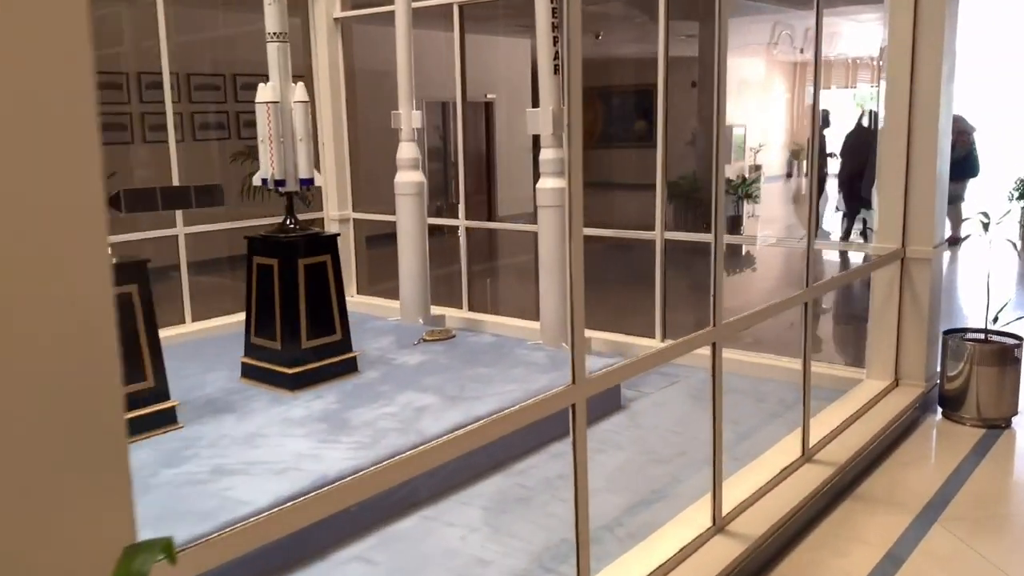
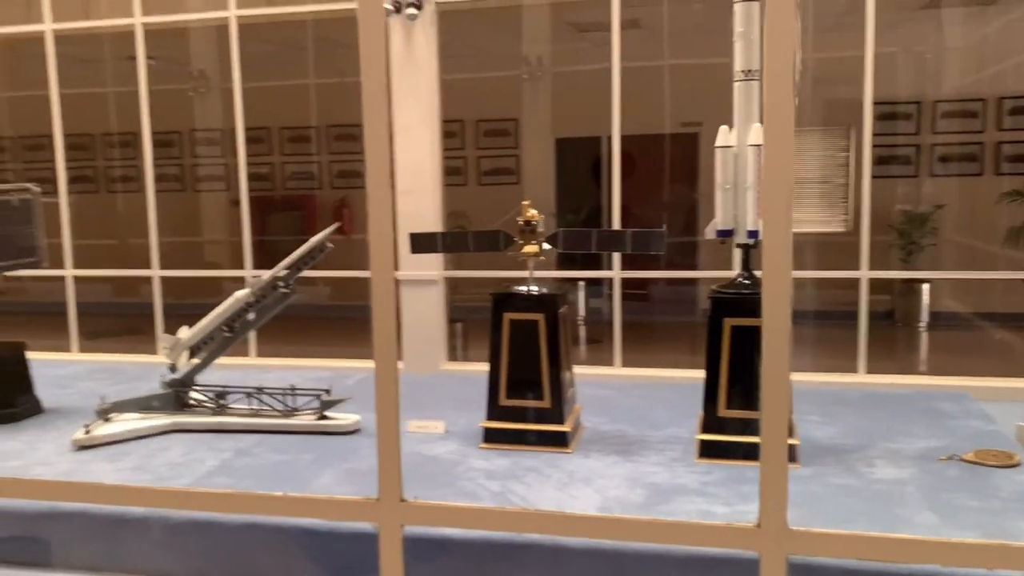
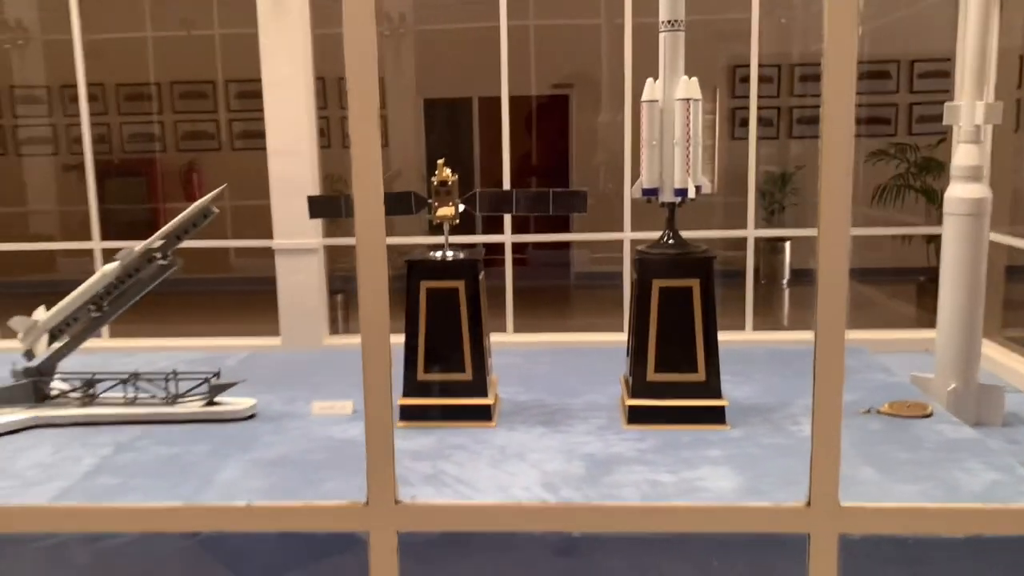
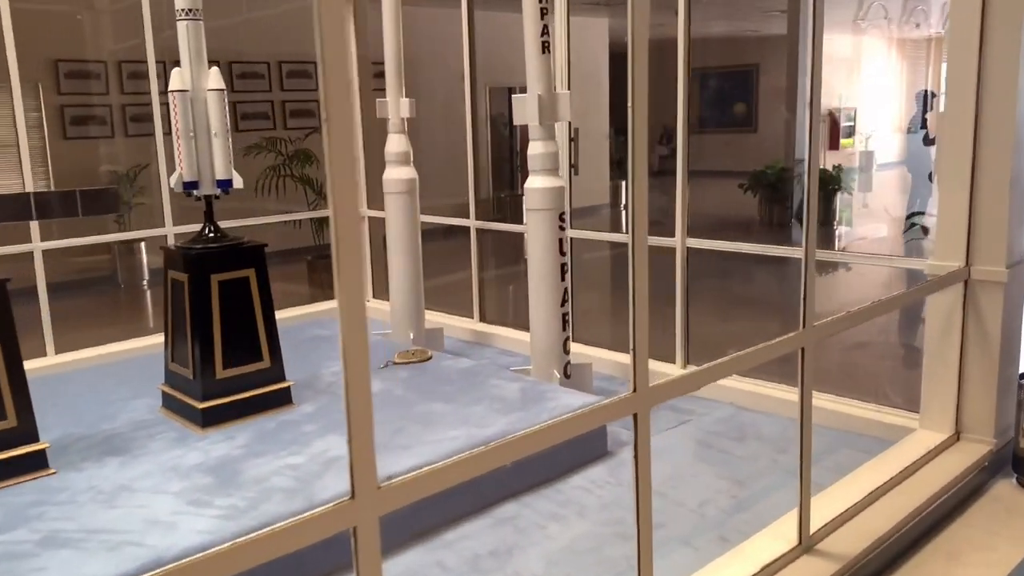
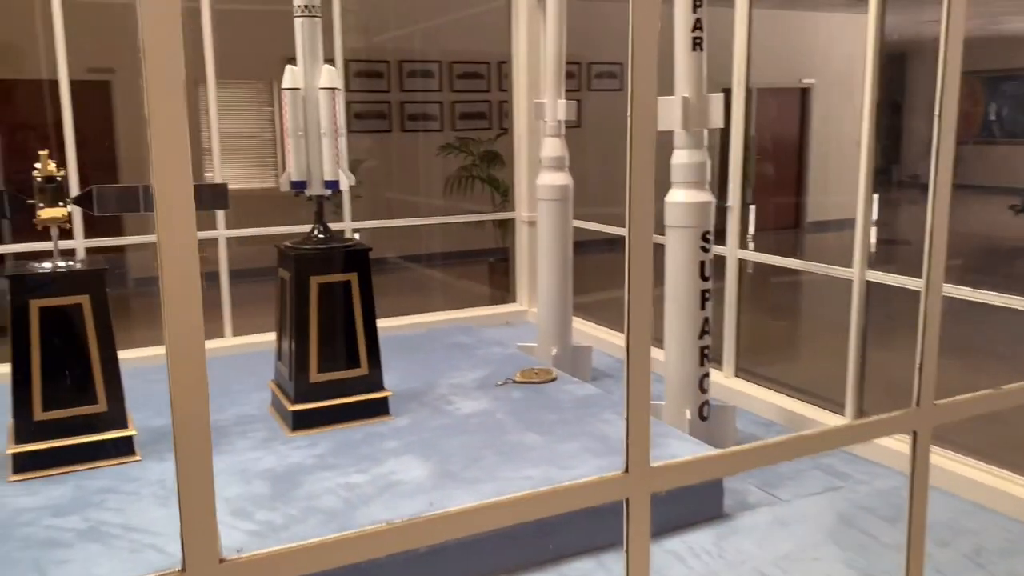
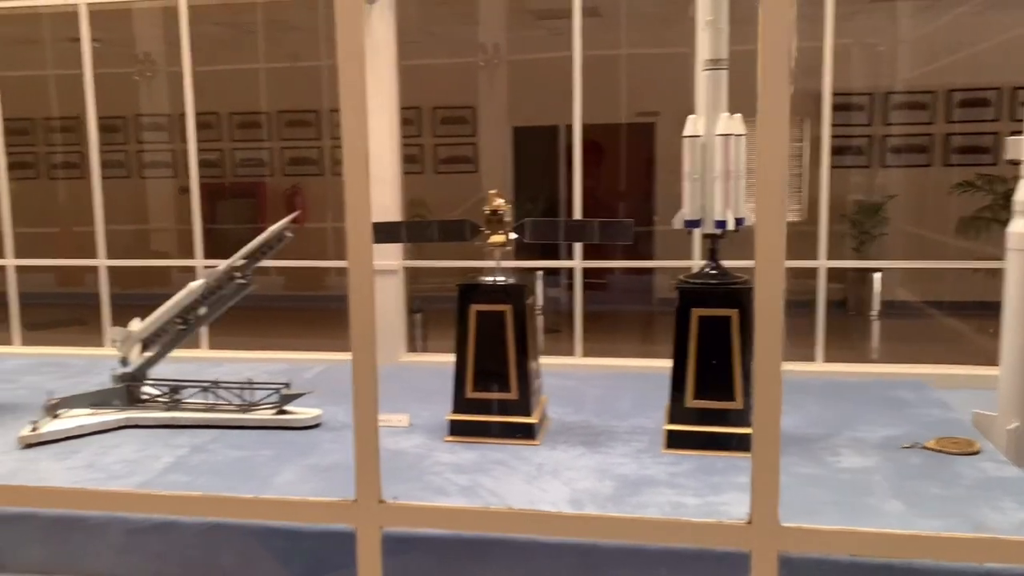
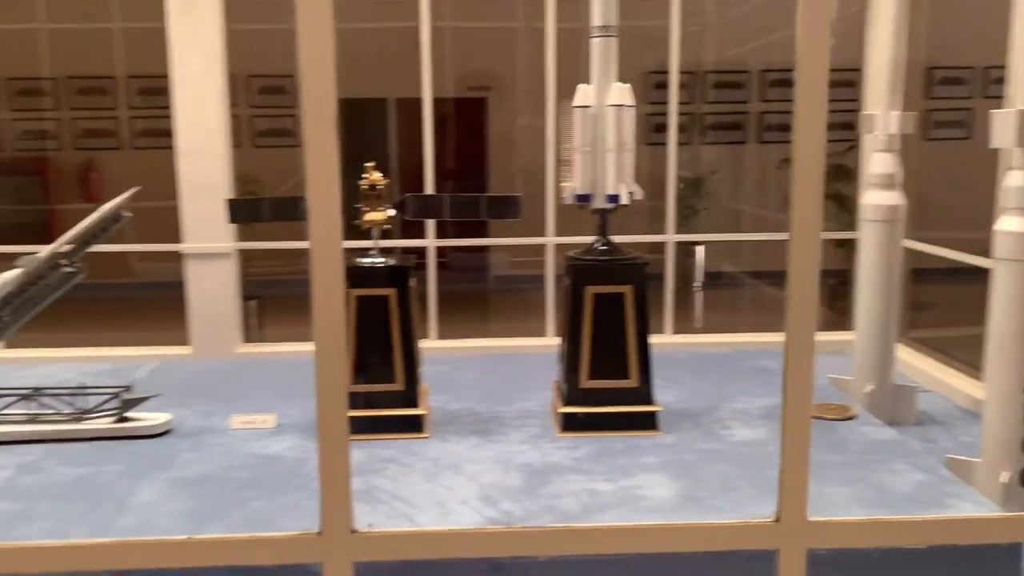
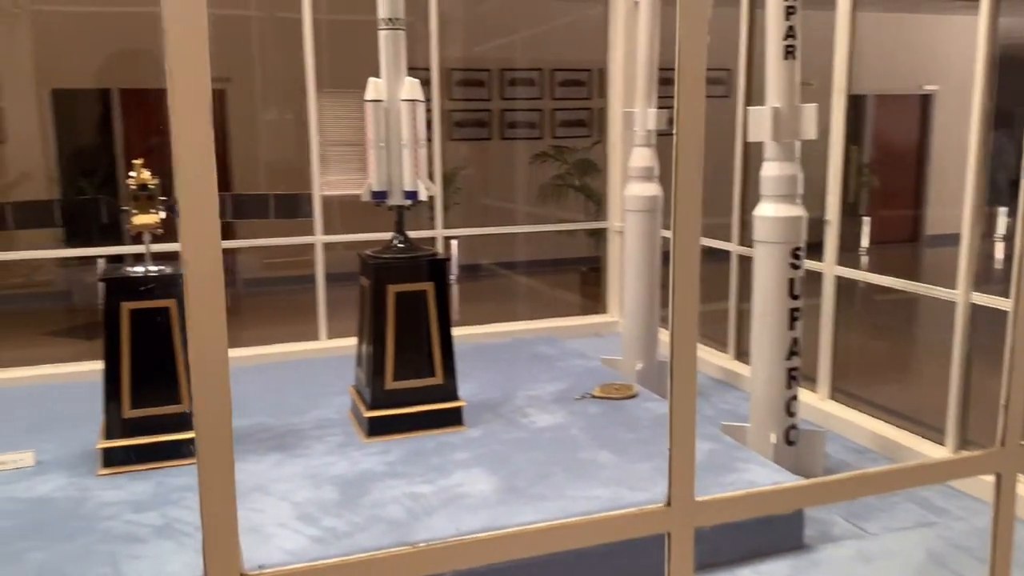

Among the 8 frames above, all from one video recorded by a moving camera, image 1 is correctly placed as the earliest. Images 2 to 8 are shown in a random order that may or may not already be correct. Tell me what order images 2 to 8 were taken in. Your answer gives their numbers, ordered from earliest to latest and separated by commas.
4, 5, 8, 7, 3, 6, 2
